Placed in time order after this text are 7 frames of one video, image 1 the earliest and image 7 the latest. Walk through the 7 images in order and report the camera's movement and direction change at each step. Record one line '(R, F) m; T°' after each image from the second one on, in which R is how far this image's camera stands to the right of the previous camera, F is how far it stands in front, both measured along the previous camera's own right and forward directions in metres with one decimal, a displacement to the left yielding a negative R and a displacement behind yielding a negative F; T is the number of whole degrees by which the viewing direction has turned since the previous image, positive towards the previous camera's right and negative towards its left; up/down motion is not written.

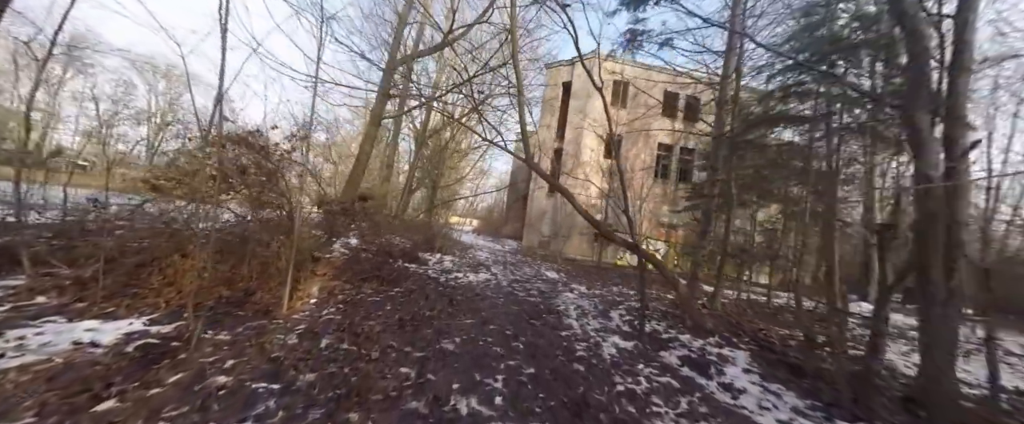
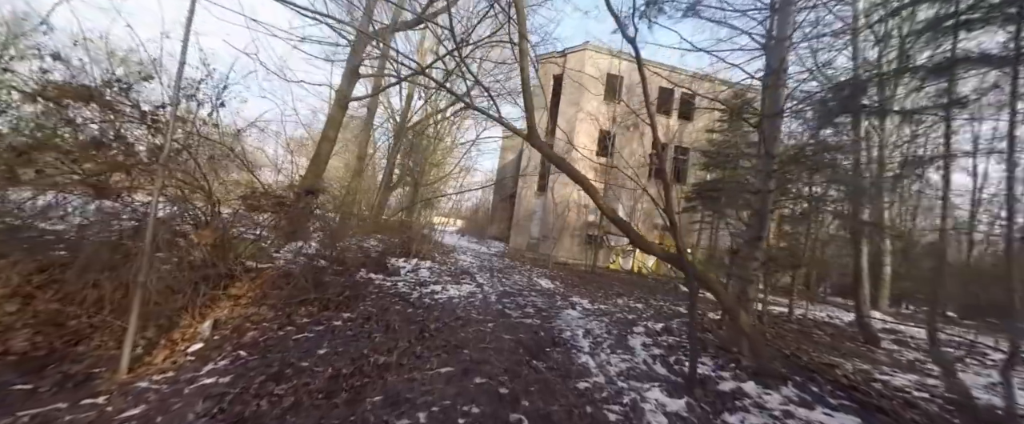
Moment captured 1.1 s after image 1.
(-0.1, +1.5) m; +3°
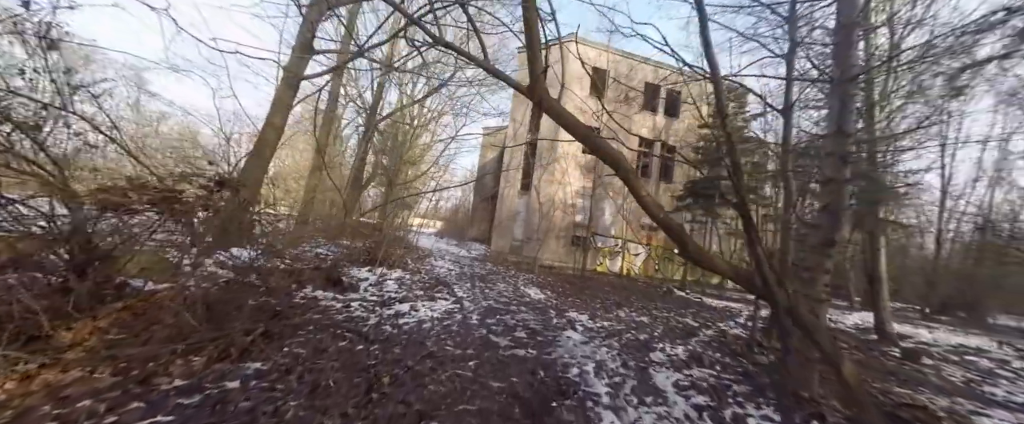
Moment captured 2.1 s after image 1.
(-0.1, +1.3) m; +3°
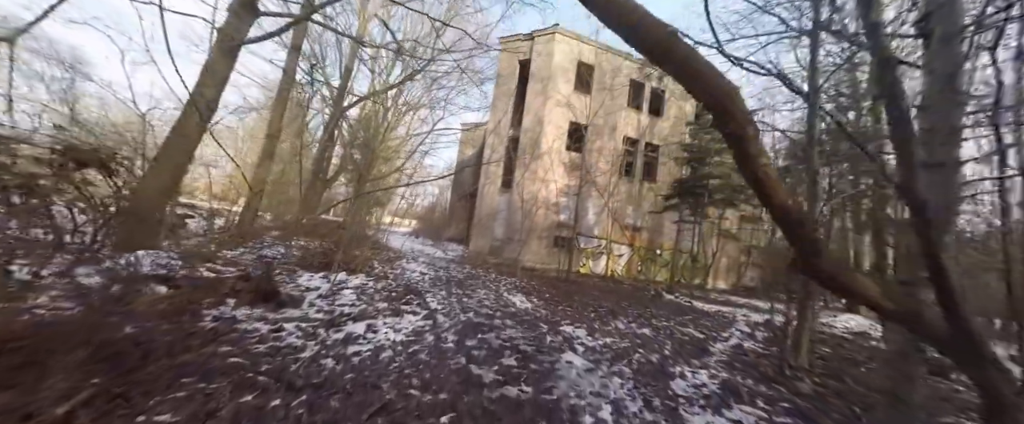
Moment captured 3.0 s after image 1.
(-0.1, +1.1) m; +4°
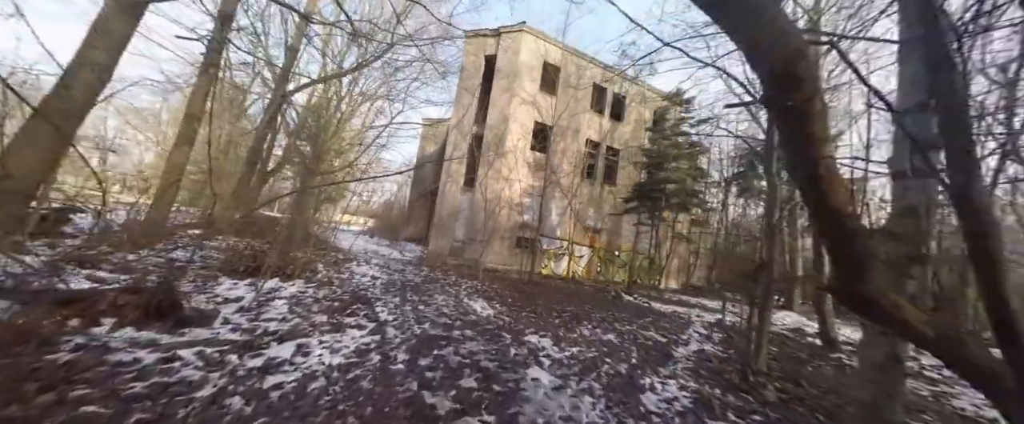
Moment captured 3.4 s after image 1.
(0.0, +0.5) m; +6°
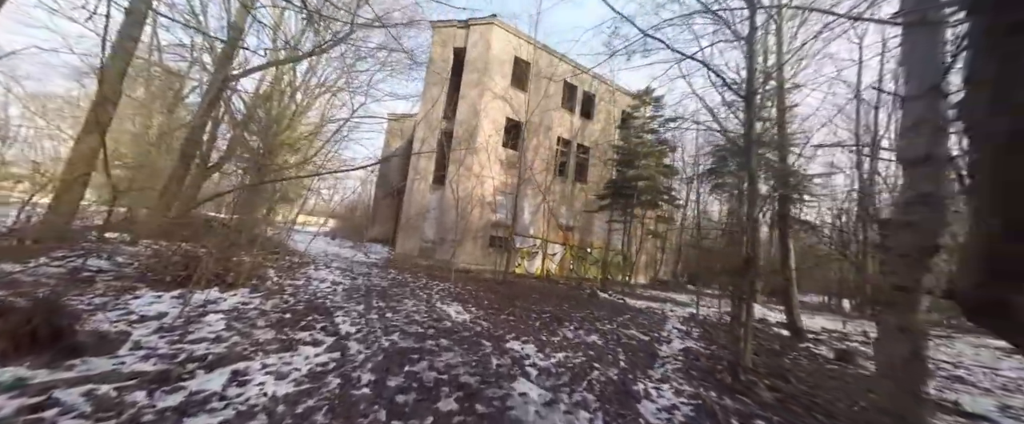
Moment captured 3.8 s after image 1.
(-0.1, +0.5) m; +5°
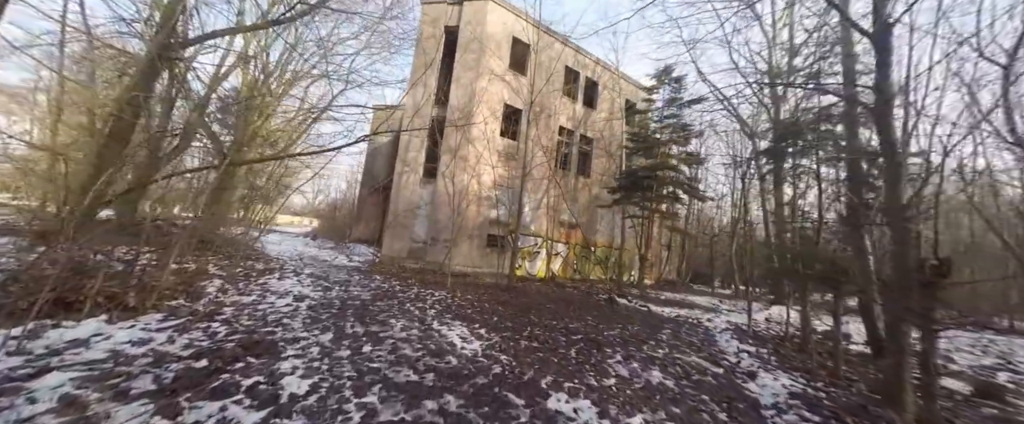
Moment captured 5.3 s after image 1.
(-0.5, +1.9) m; +2°
